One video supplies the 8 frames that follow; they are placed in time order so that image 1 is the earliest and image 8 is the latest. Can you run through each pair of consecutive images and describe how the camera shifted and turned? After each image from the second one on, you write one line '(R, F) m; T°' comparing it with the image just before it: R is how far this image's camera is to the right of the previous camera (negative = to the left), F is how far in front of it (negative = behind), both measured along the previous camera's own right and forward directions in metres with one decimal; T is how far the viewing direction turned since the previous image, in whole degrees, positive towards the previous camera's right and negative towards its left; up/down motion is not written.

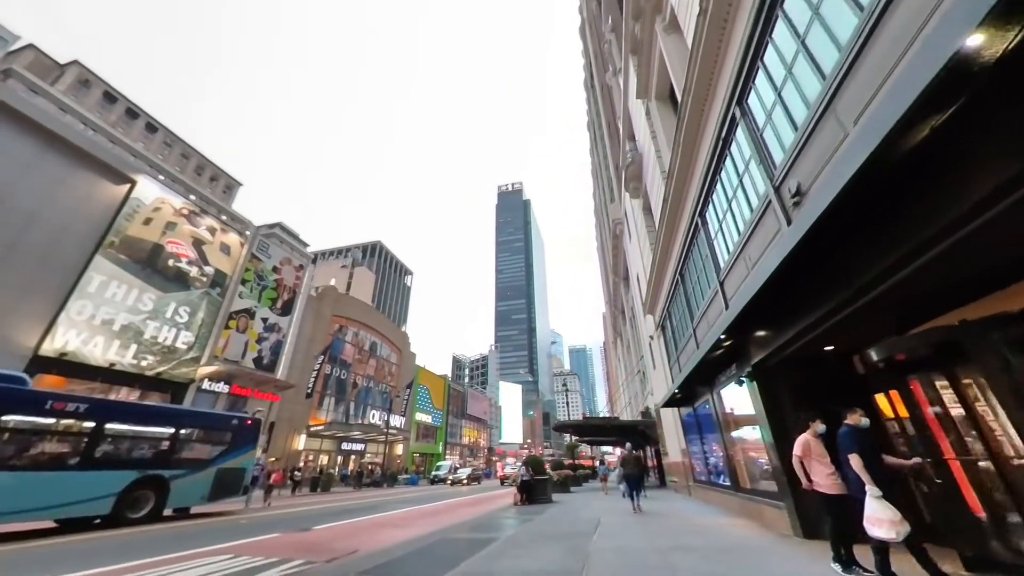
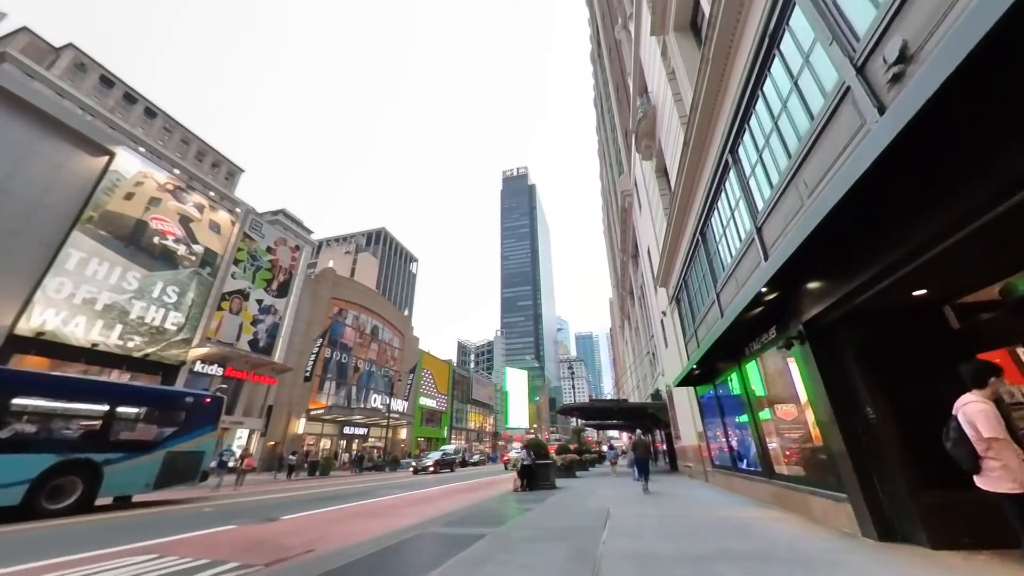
(+0.3, +1.5) m; -1°
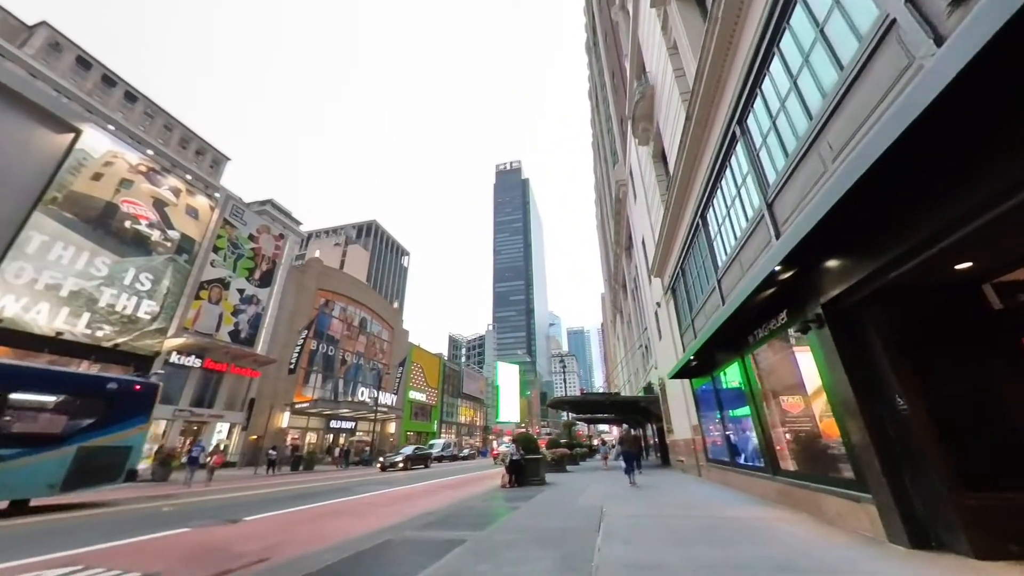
(+0.1, +0.7) m; +1°
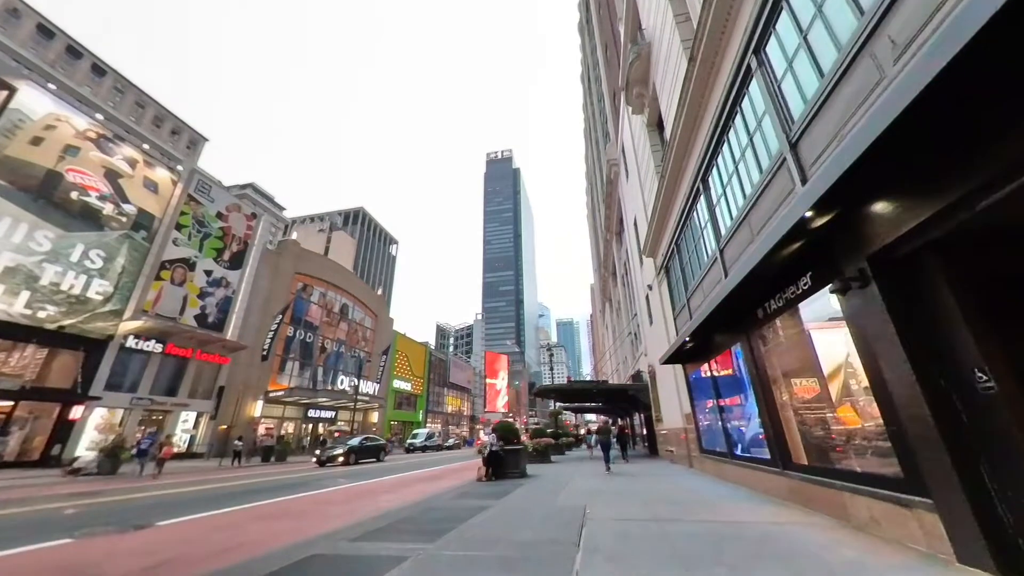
(+0.4, +1.3) m; +2°
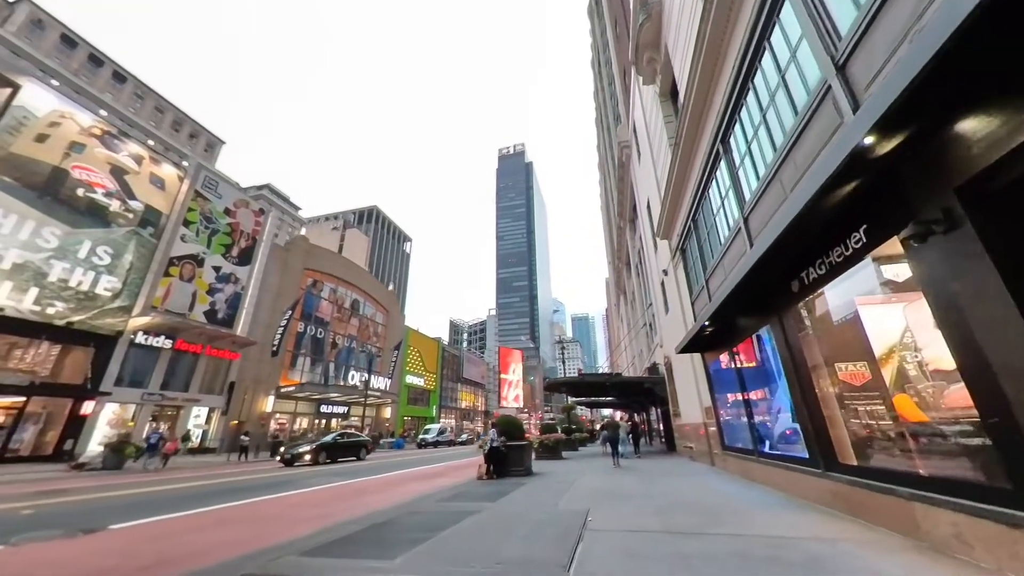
(+0.4, +0.9) m; -2°
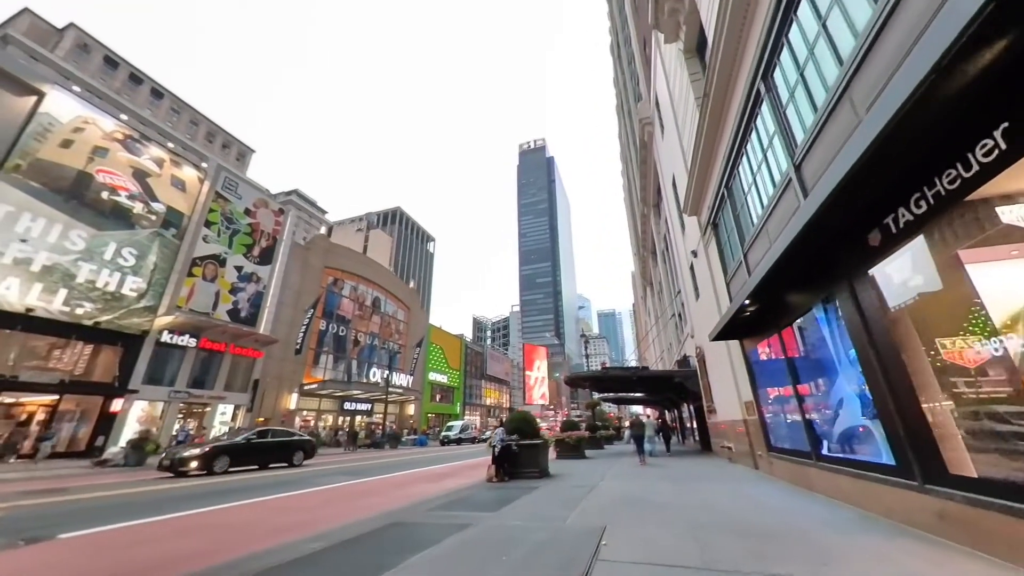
(+0.4, +1.1) m; -4°
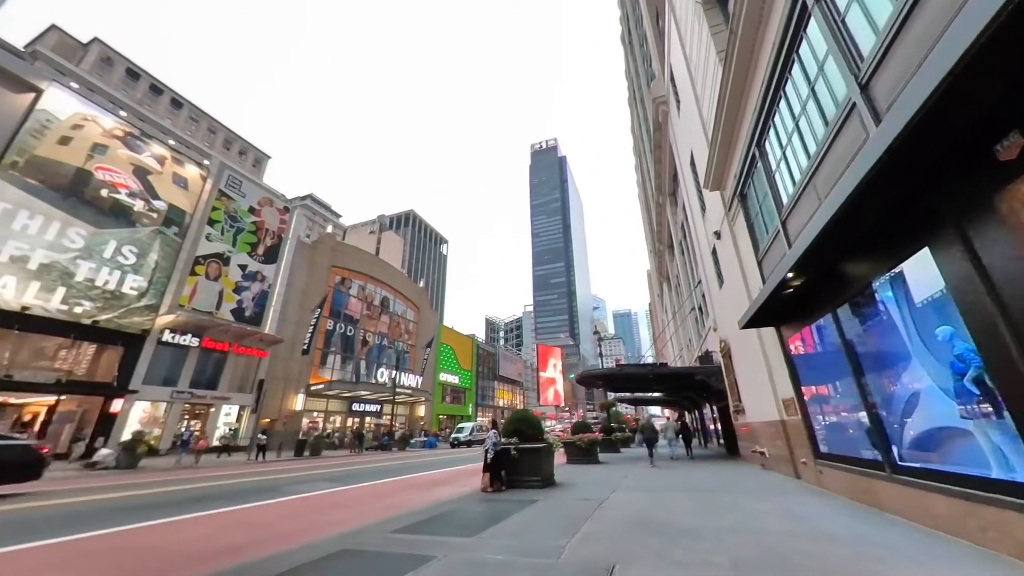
(+0.4, +1.3) m; -2°
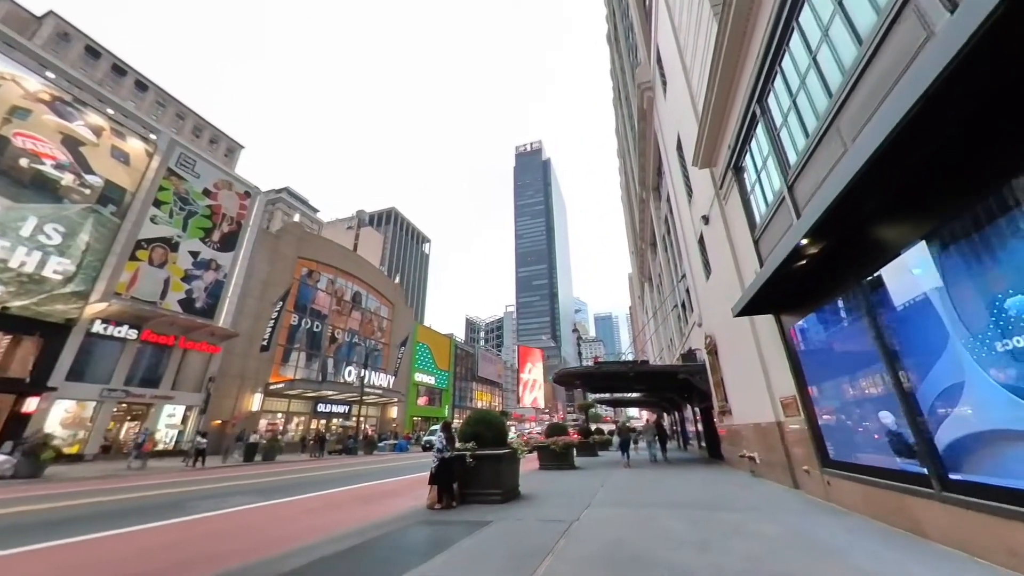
(+0.5, +1.4) m; +3°
